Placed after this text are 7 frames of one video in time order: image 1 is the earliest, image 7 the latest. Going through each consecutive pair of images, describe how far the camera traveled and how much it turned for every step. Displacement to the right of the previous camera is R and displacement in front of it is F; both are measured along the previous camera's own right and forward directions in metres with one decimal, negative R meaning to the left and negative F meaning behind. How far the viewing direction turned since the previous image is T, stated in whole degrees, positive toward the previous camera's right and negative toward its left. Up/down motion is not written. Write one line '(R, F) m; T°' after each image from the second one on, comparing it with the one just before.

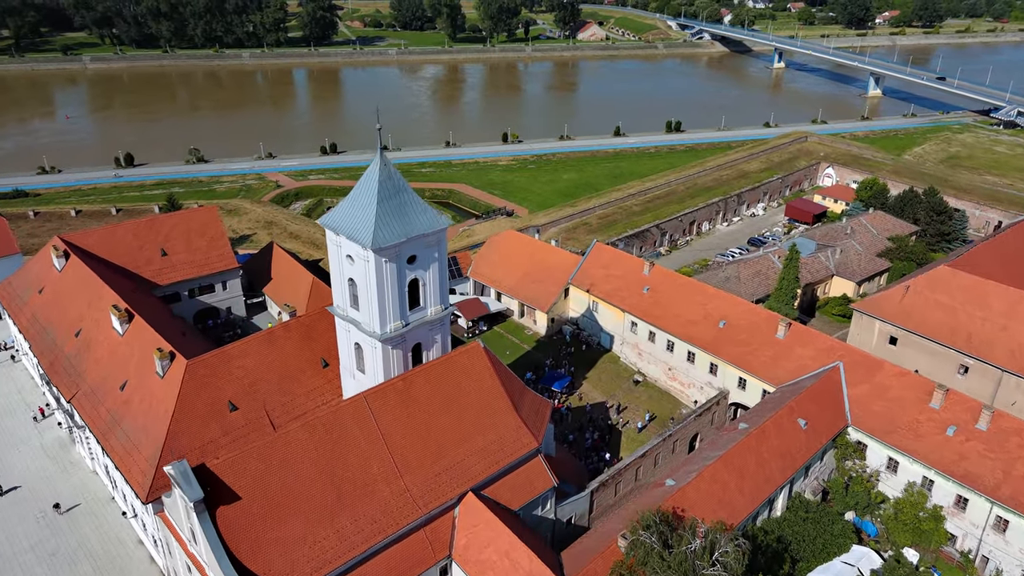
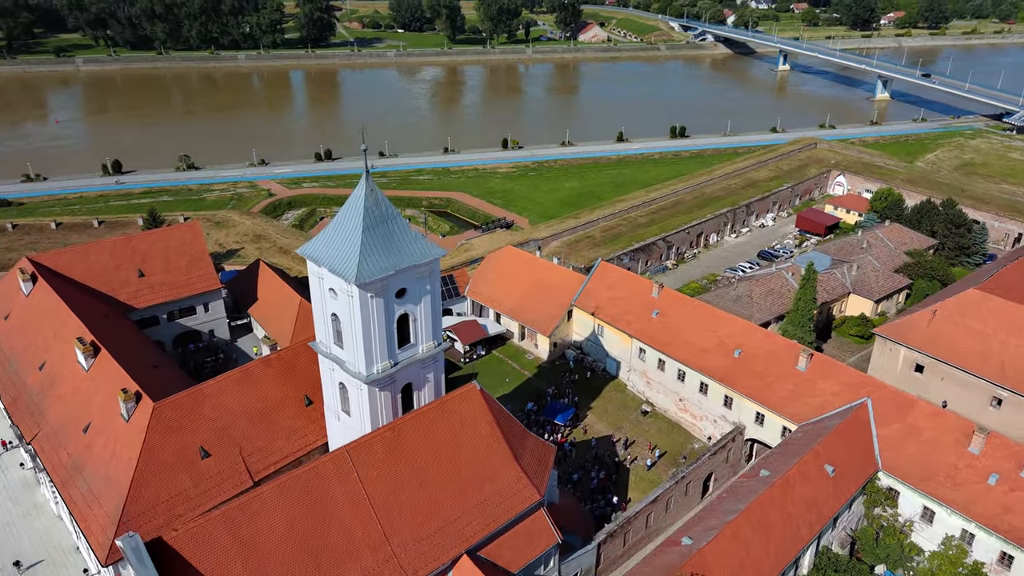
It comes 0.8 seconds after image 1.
(0.0, +2.1) m; 0°
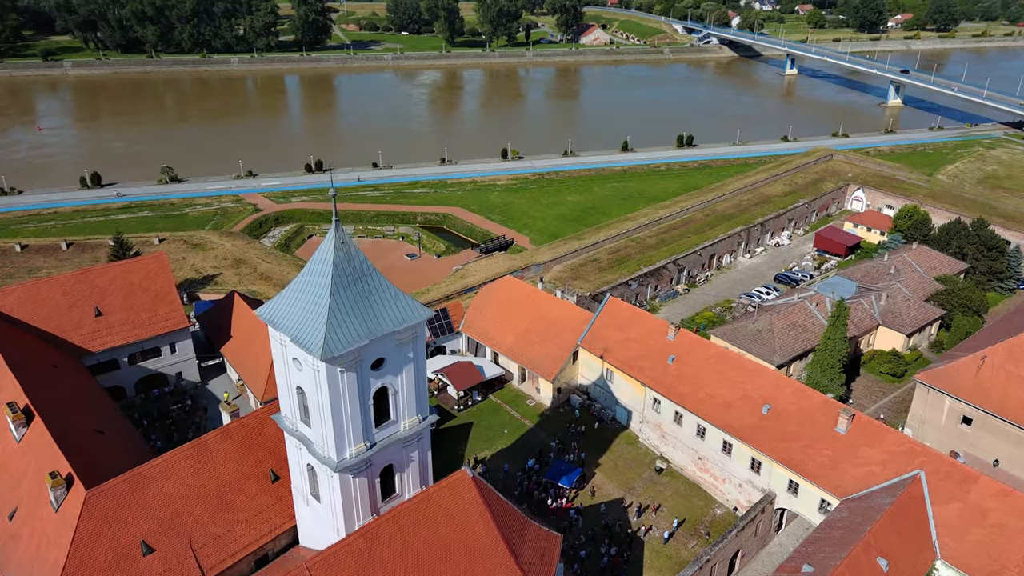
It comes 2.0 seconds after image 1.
(0.0, +3.2) m; 0°
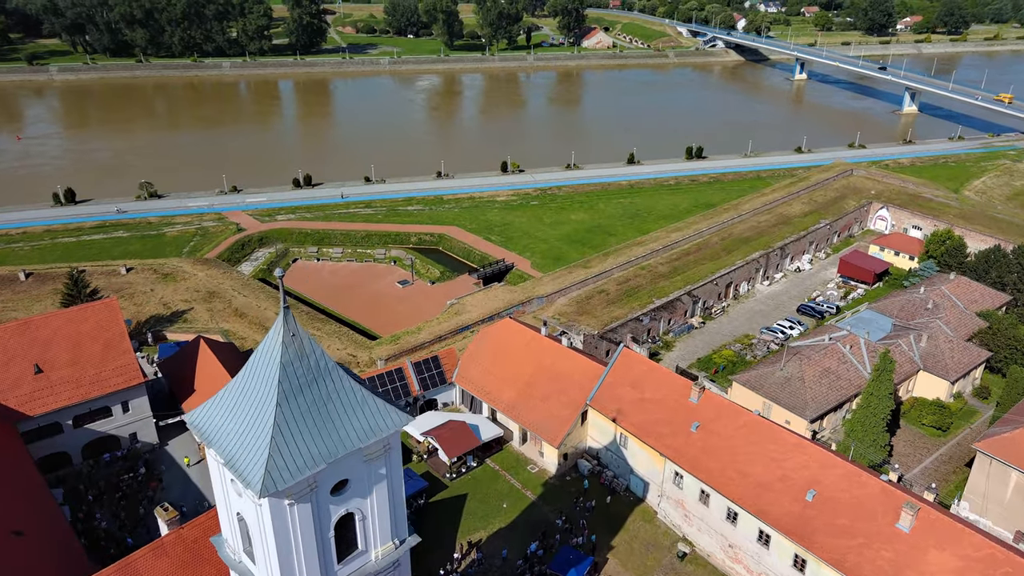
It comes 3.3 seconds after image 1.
(0.0, +3.6) m; 0°
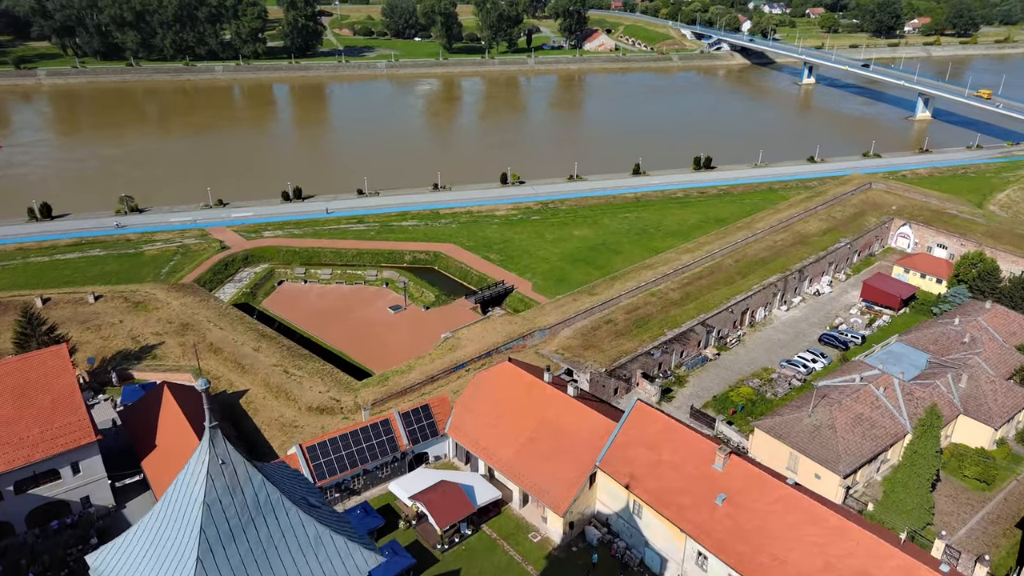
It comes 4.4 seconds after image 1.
(0.0, +3.0) m; 0°
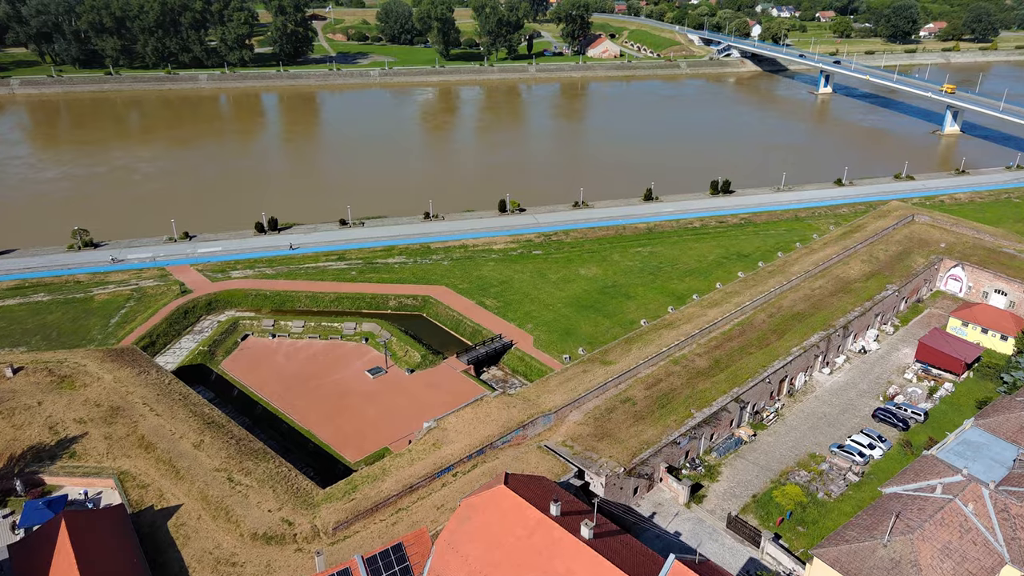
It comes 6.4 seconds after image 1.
(+0.1, +5.9) m; 0°
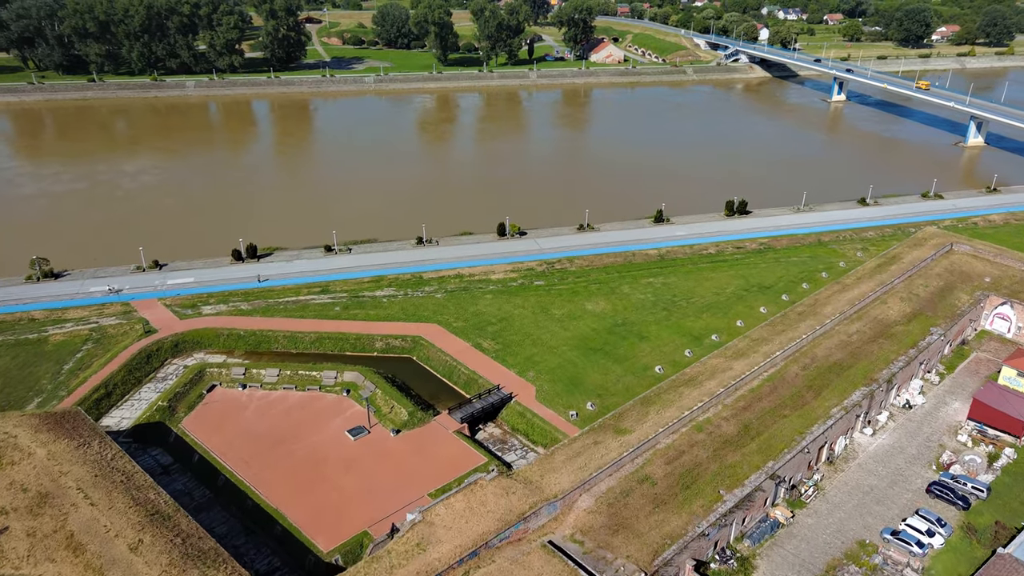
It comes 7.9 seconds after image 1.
(0.0, +4.3) m; 0°
